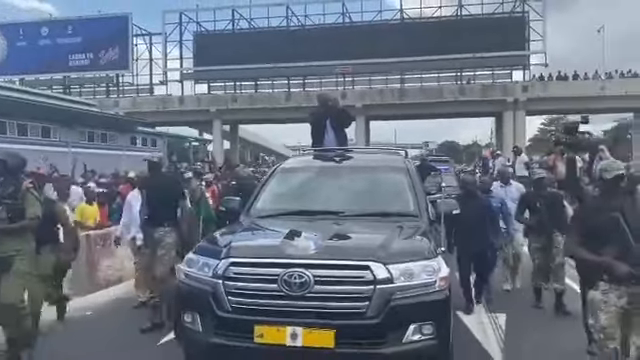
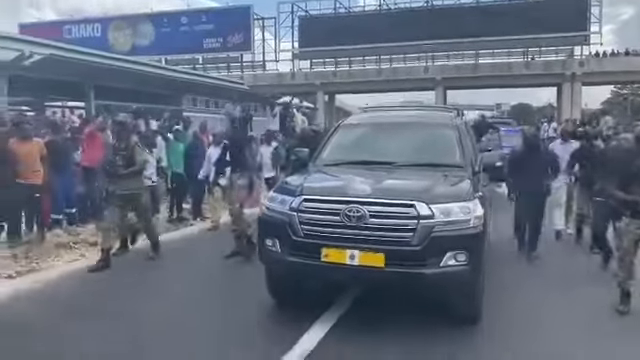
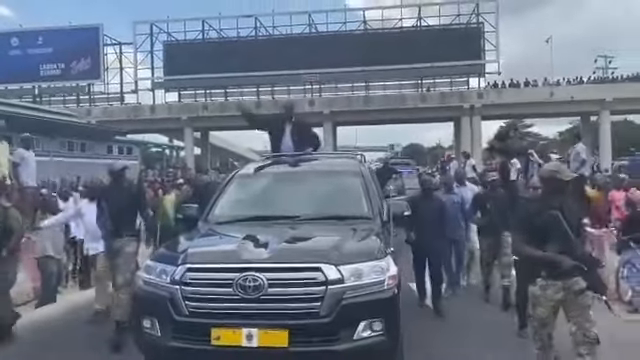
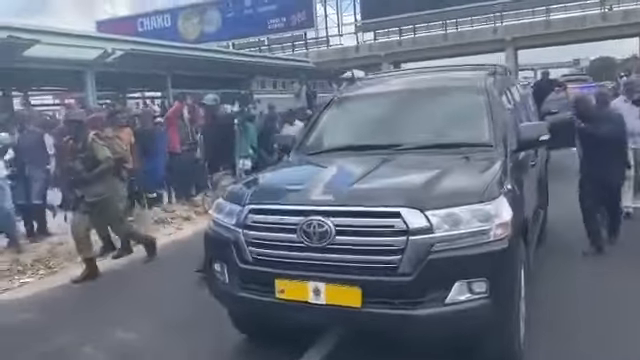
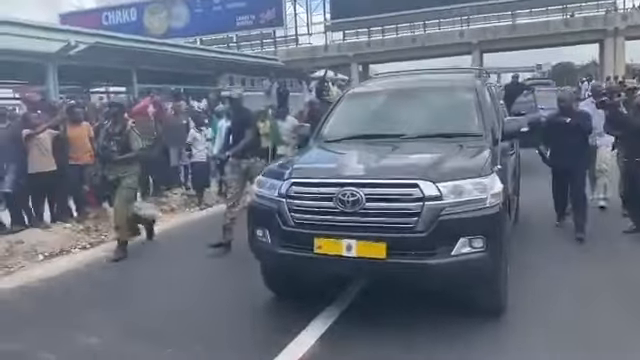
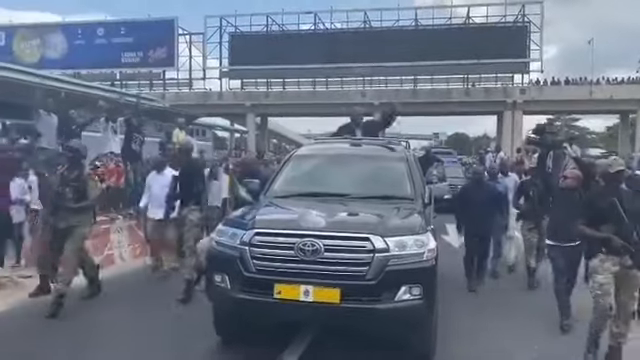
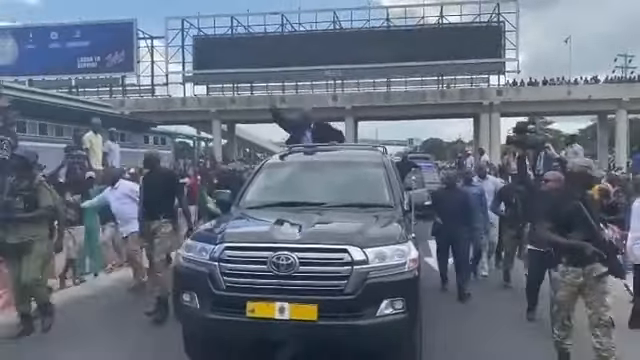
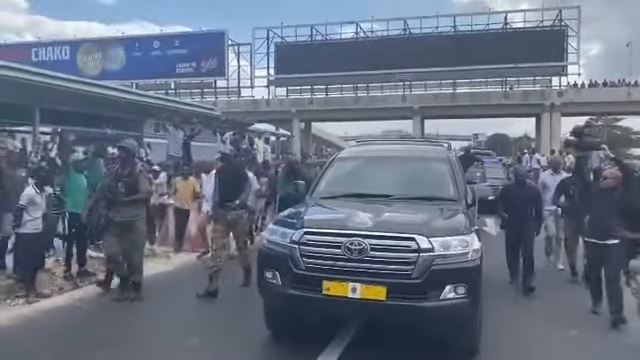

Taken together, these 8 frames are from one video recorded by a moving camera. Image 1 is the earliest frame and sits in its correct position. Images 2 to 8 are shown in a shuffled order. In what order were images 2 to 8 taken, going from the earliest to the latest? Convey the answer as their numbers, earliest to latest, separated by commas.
3, 7, 6, 8, 2, 5, 4
